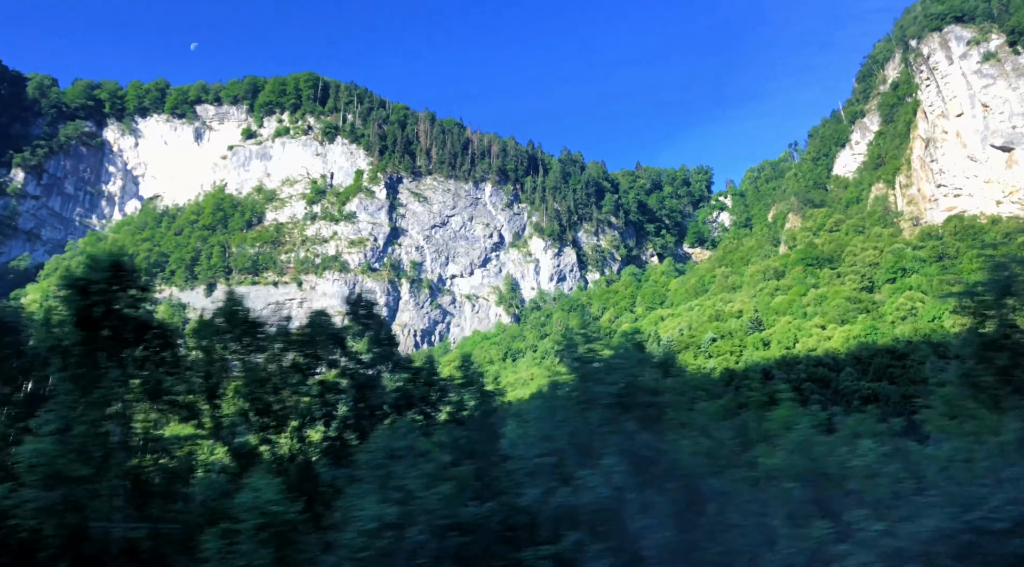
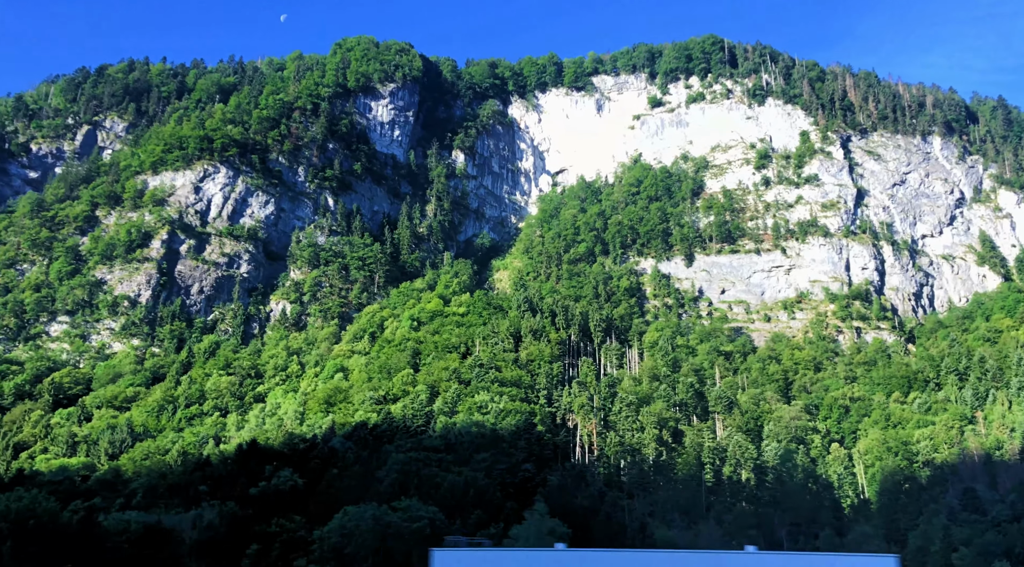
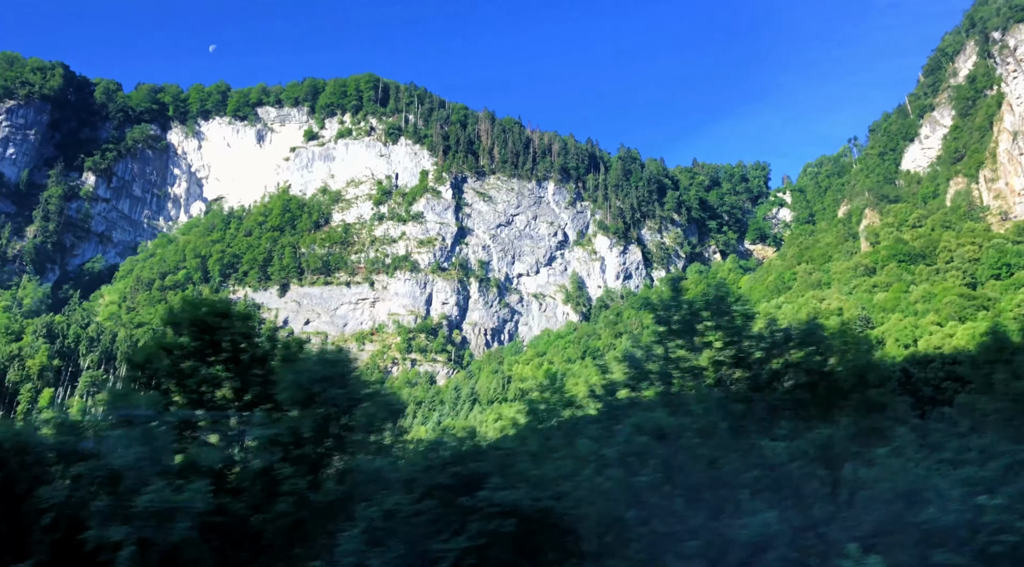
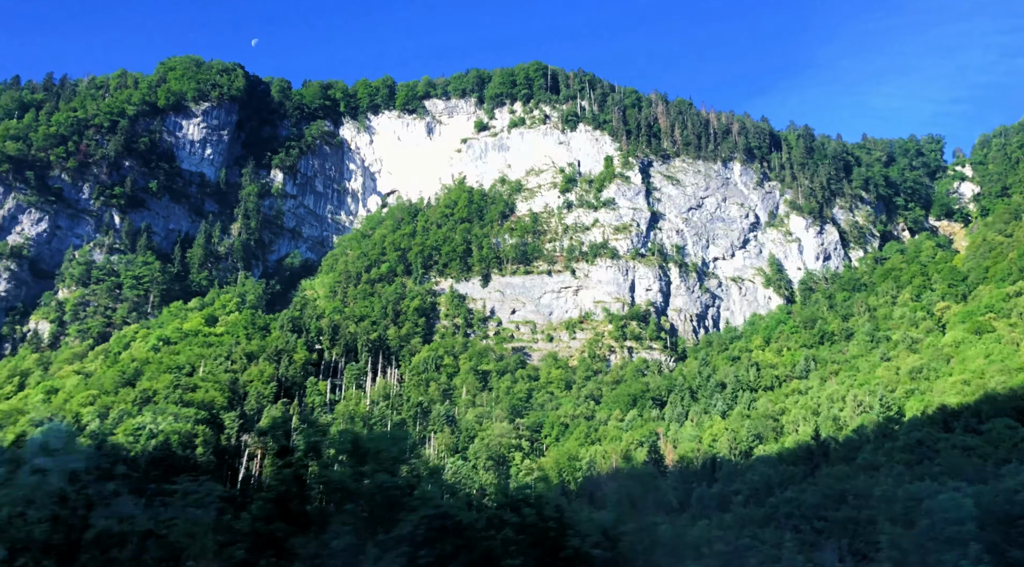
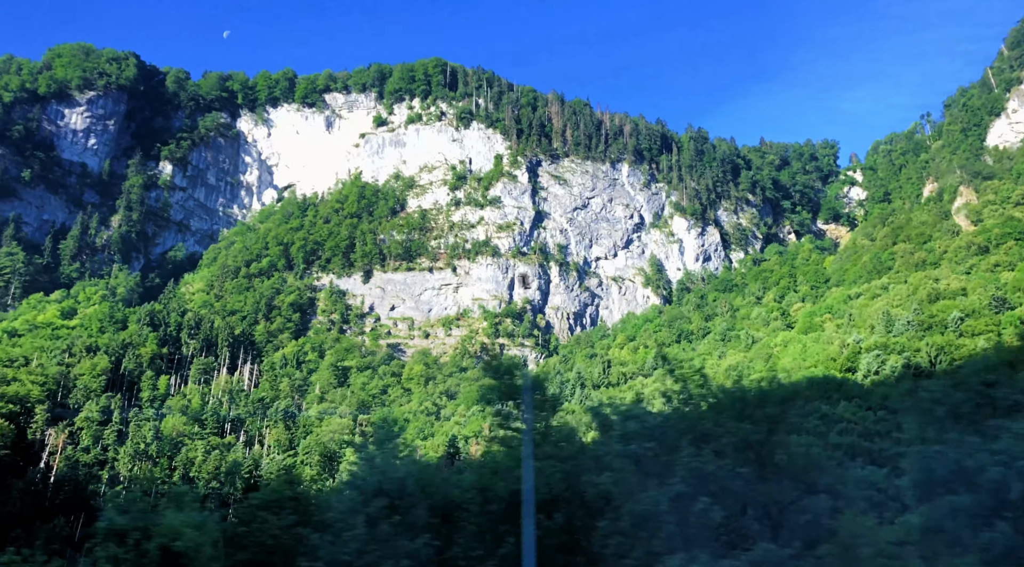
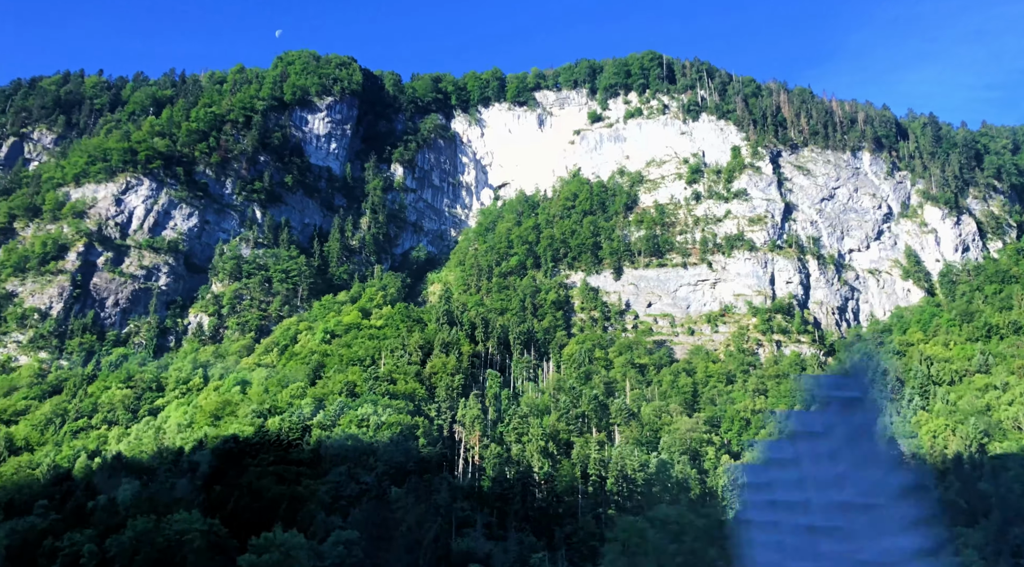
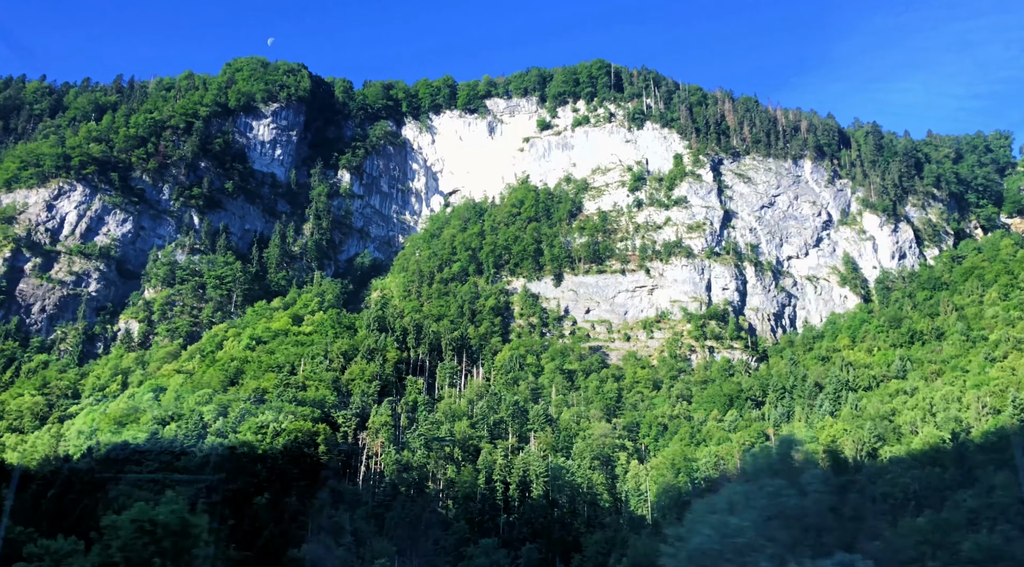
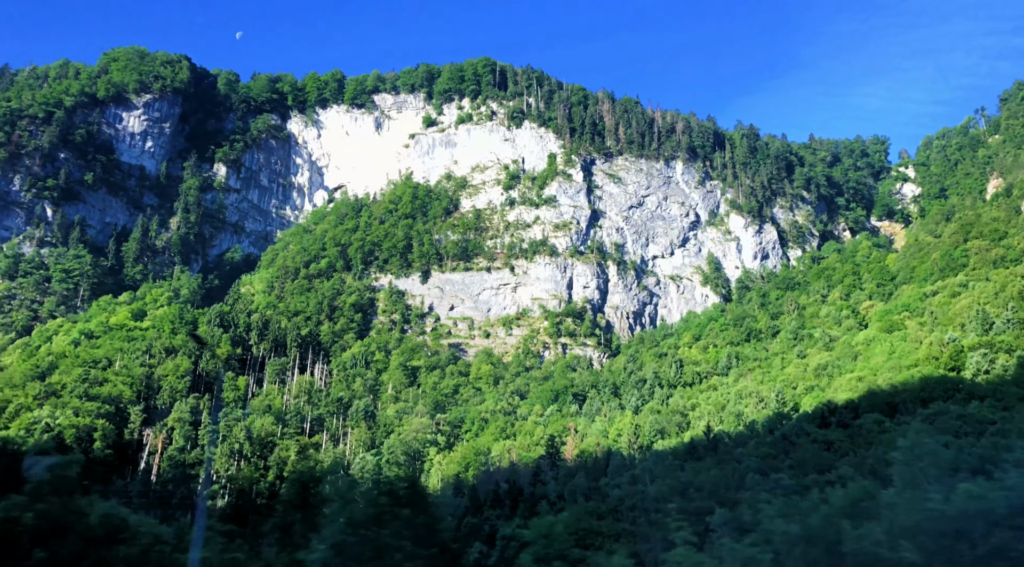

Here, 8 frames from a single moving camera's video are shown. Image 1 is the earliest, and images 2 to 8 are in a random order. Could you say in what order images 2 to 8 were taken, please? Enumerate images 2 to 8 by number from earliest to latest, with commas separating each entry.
3, 5, 8, 4, 7, 6, 2
